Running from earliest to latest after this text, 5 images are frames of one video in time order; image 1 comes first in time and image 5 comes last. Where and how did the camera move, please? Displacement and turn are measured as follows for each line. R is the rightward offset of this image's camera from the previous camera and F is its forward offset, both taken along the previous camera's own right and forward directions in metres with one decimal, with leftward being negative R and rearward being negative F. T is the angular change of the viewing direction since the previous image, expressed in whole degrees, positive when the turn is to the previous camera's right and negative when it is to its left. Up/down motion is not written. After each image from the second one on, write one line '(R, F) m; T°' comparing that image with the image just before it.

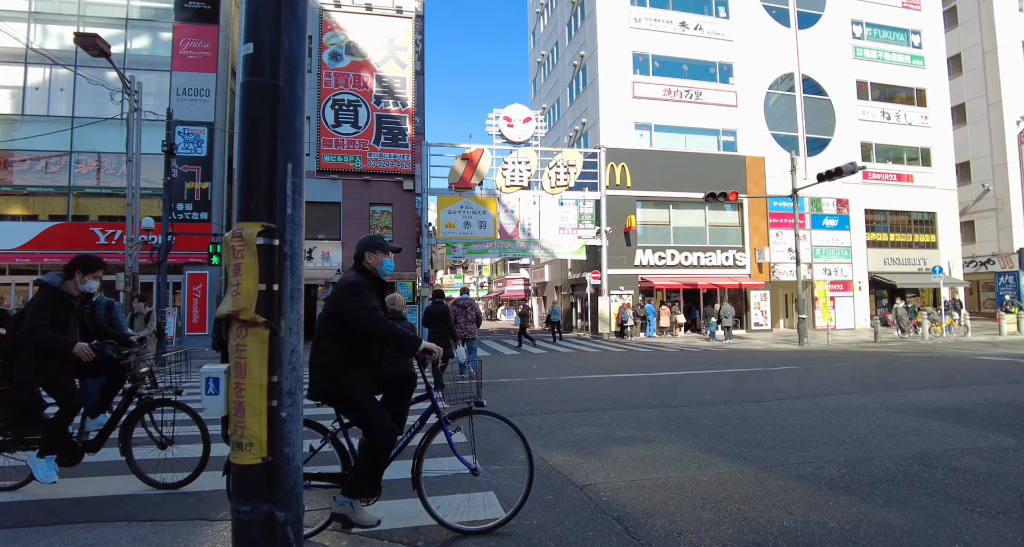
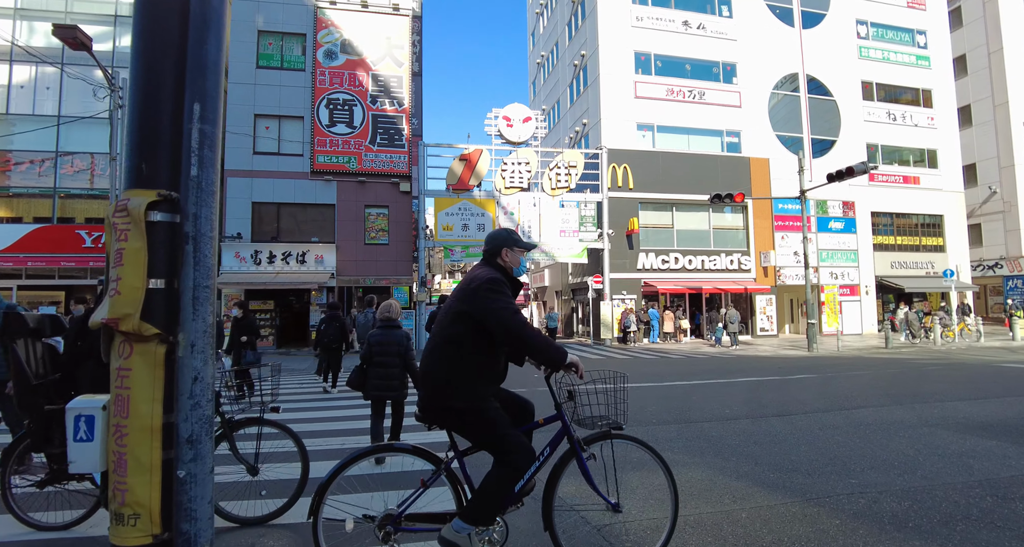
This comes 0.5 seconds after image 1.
(0.0, +0.6) m; 0°
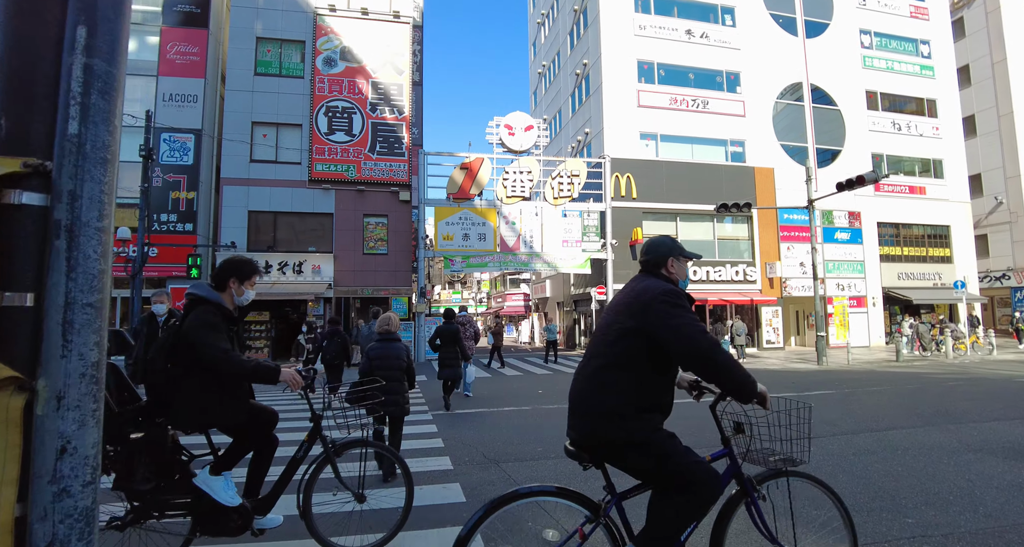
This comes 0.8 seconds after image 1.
(-0.1, +0.5) m; 0°
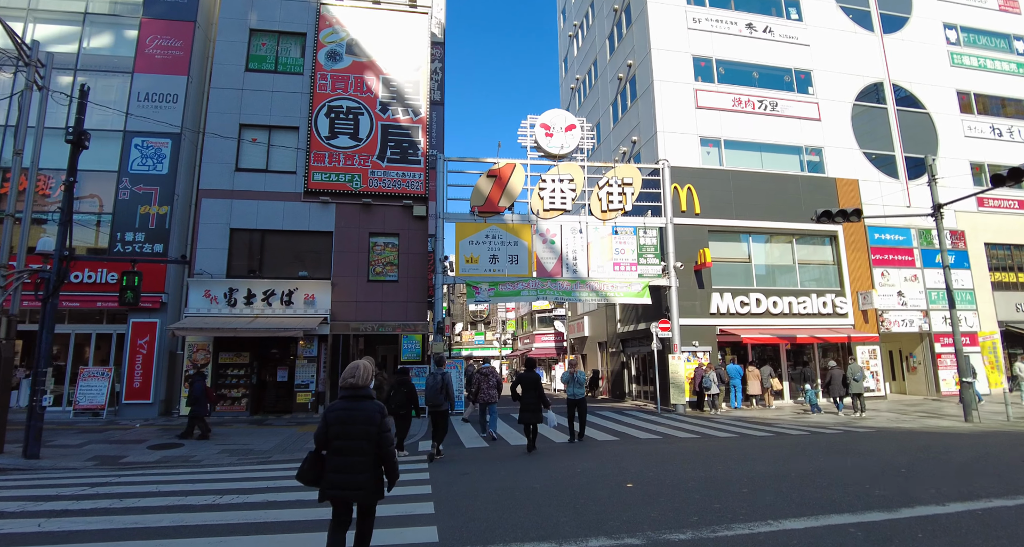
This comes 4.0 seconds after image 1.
(-0.6, +4.1) m; -2°
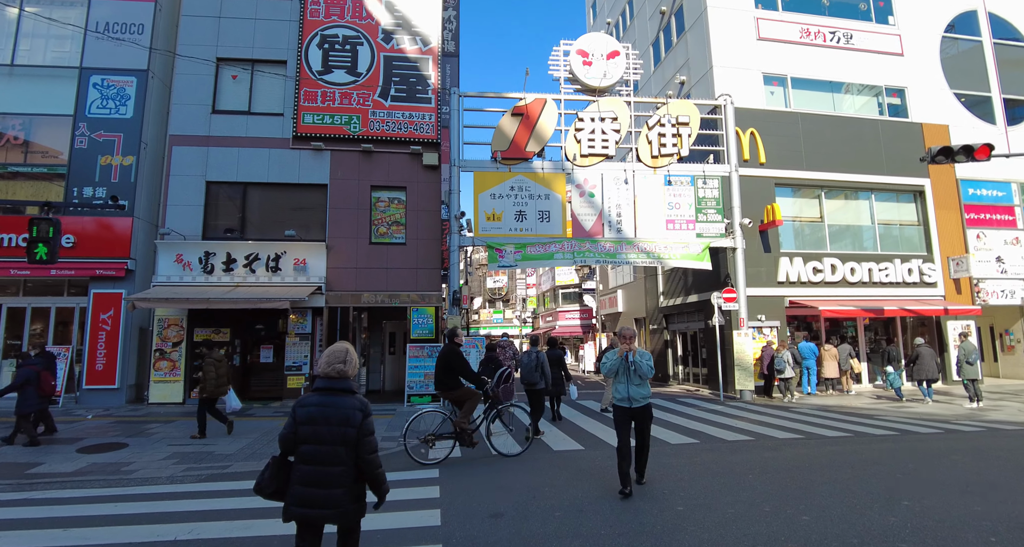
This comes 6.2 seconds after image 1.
(-0.4, +2.8) m; -2°
